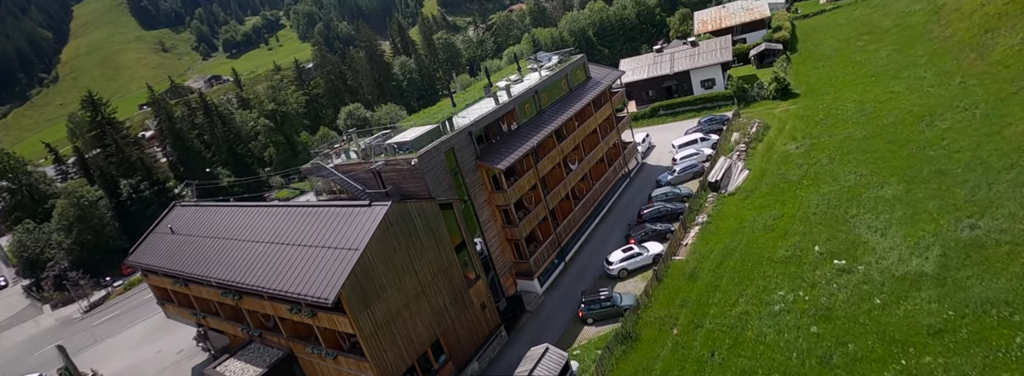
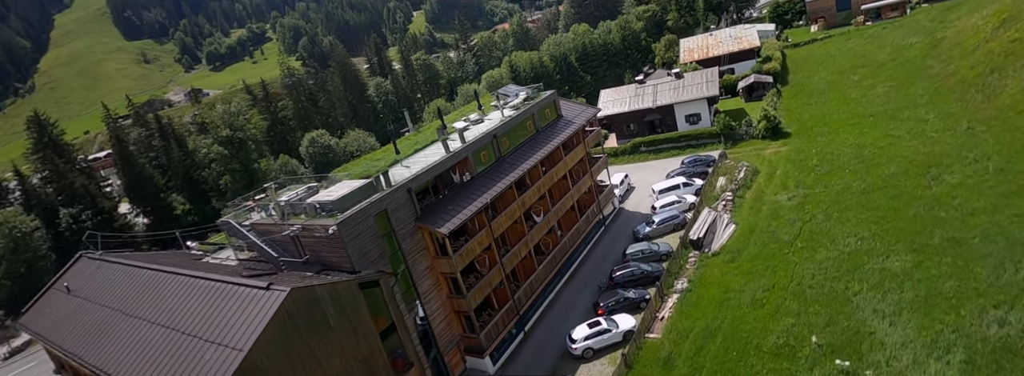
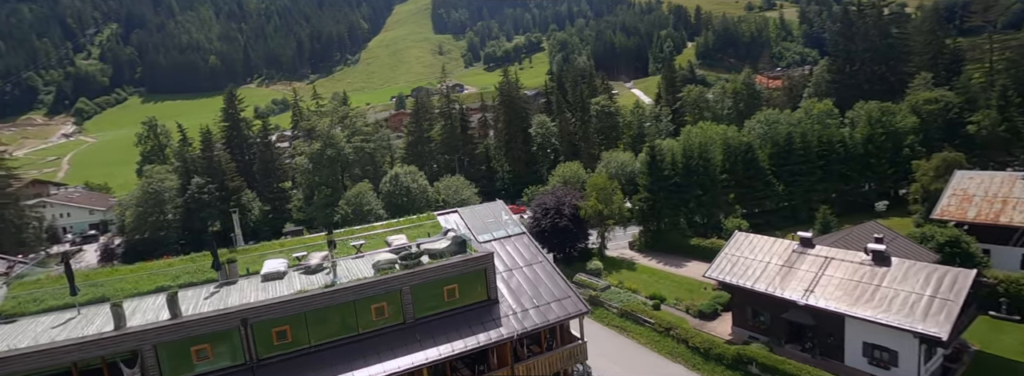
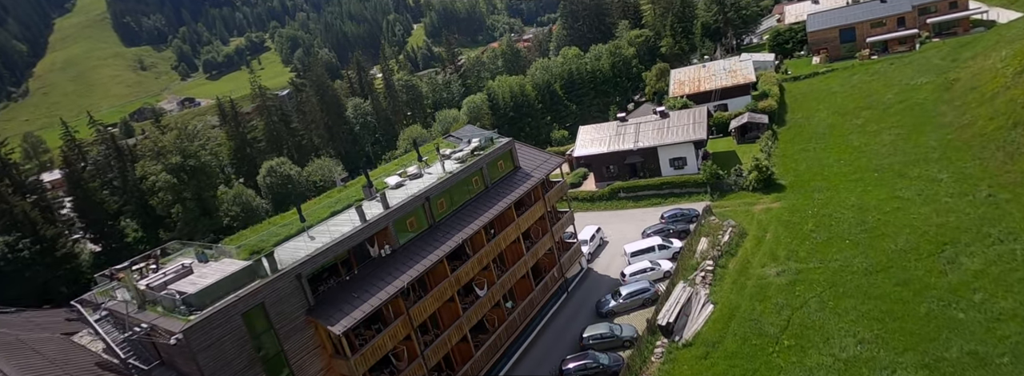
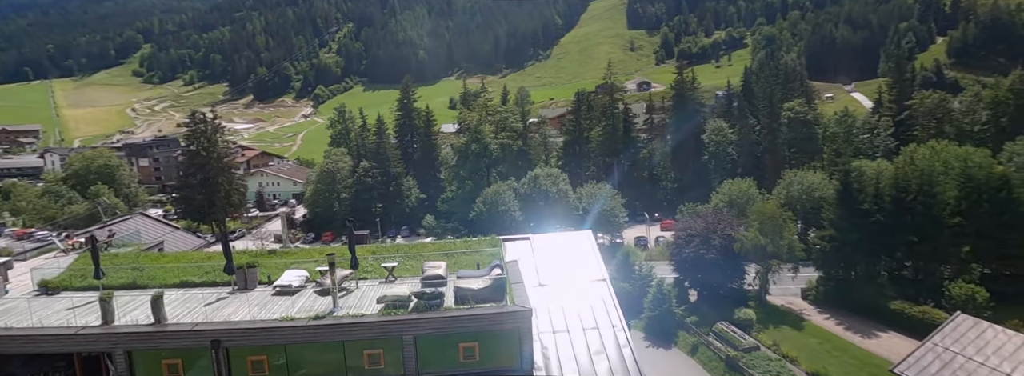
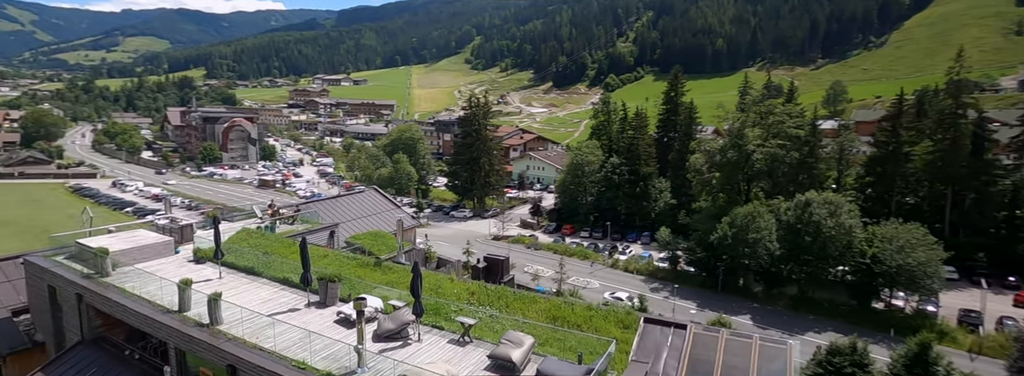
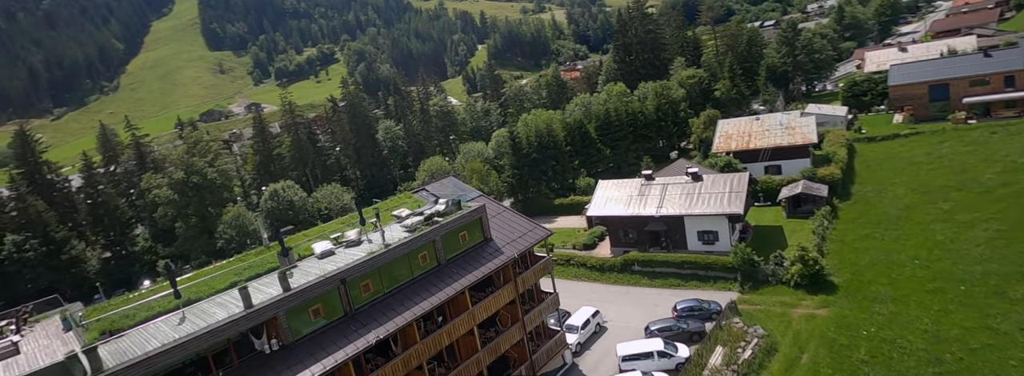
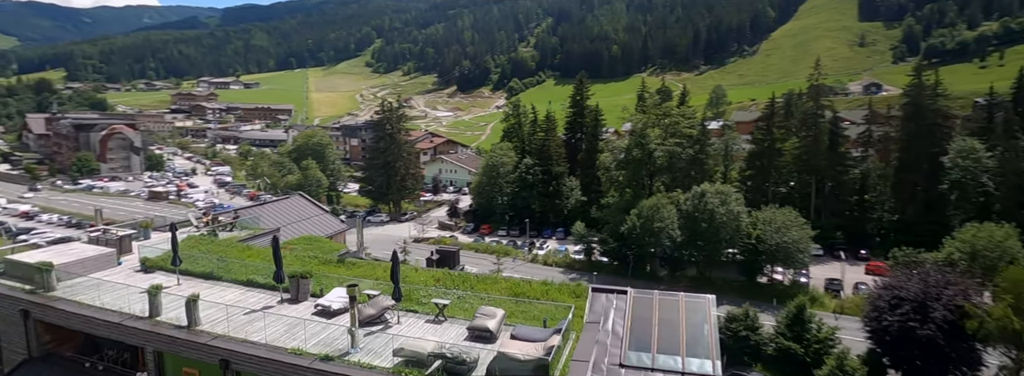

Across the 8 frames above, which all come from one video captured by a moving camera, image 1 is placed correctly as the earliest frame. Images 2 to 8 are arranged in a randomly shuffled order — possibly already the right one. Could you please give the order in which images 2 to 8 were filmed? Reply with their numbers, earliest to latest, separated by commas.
2, 4, 7, 3, 5, 8, 6
